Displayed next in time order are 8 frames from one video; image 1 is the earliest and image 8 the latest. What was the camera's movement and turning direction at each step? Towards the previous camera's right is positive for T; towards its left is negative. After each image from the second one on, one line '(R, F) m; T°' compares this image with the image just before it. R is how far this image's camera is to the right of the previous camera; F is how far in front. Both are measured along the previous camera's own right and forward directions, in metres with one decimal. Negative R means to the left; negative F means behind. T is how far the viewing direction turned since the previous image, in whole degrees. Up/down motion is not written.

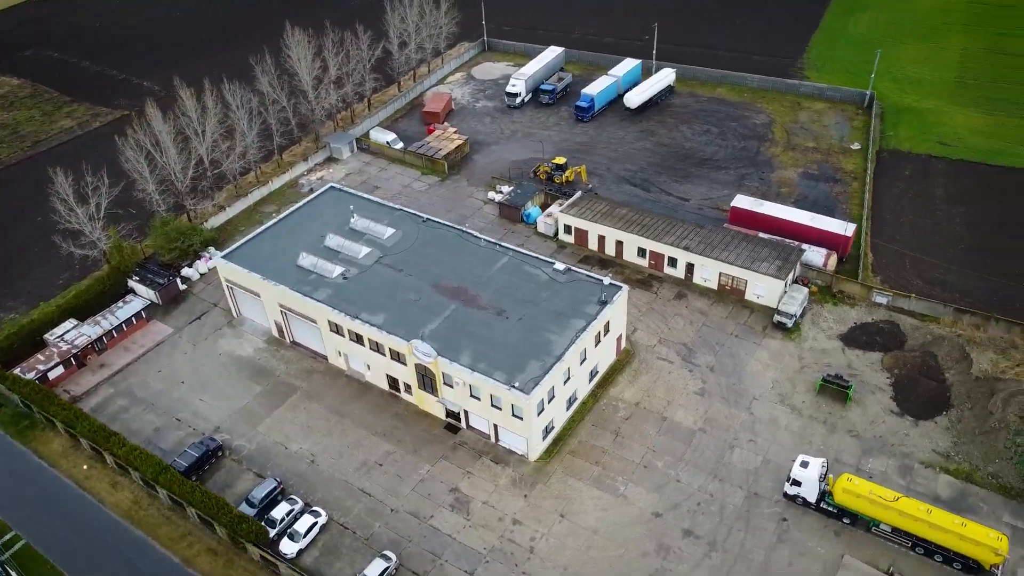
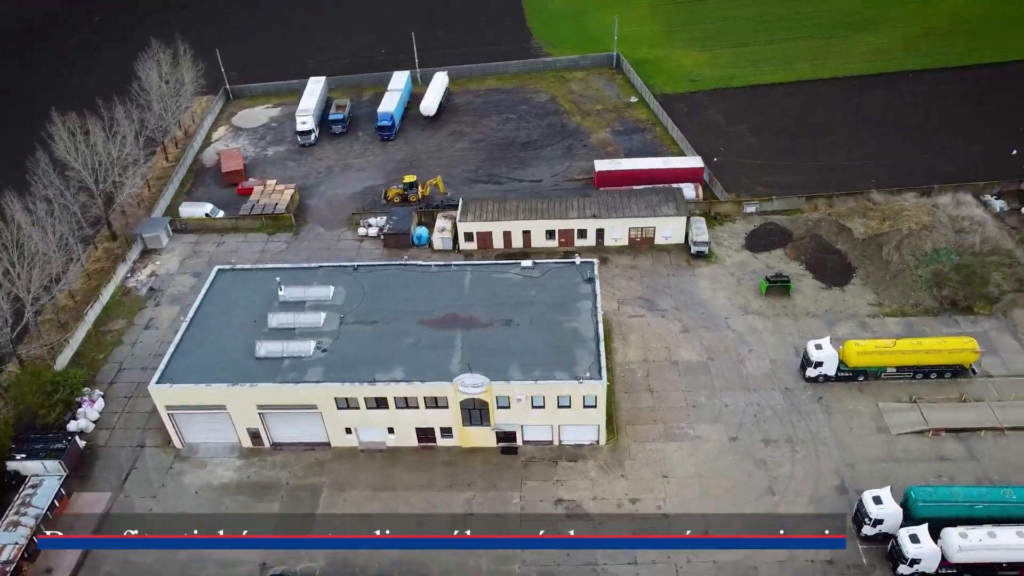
(-15.8, +3.8) m; +25°
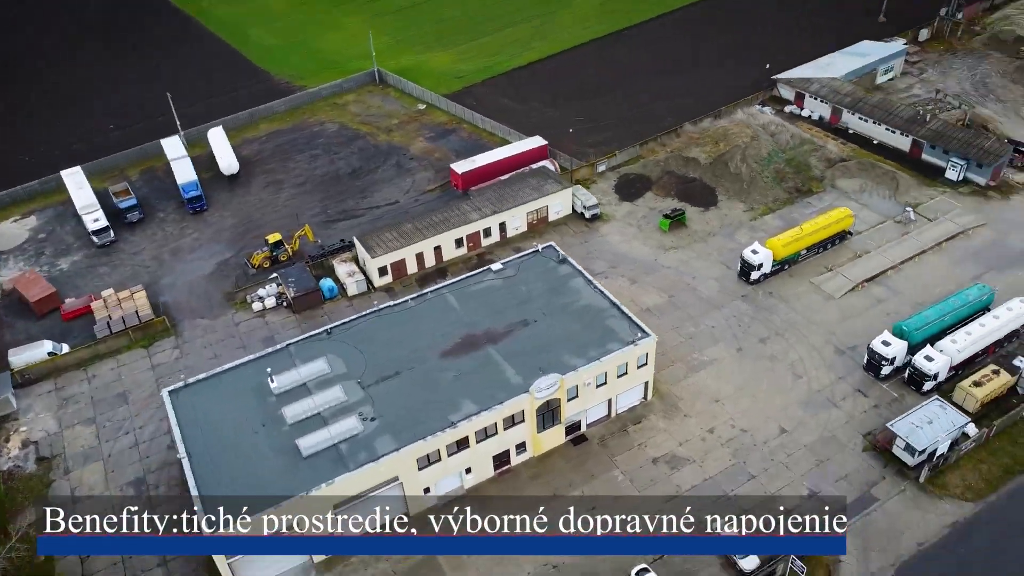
(-16.0, +3.8) m; +24°
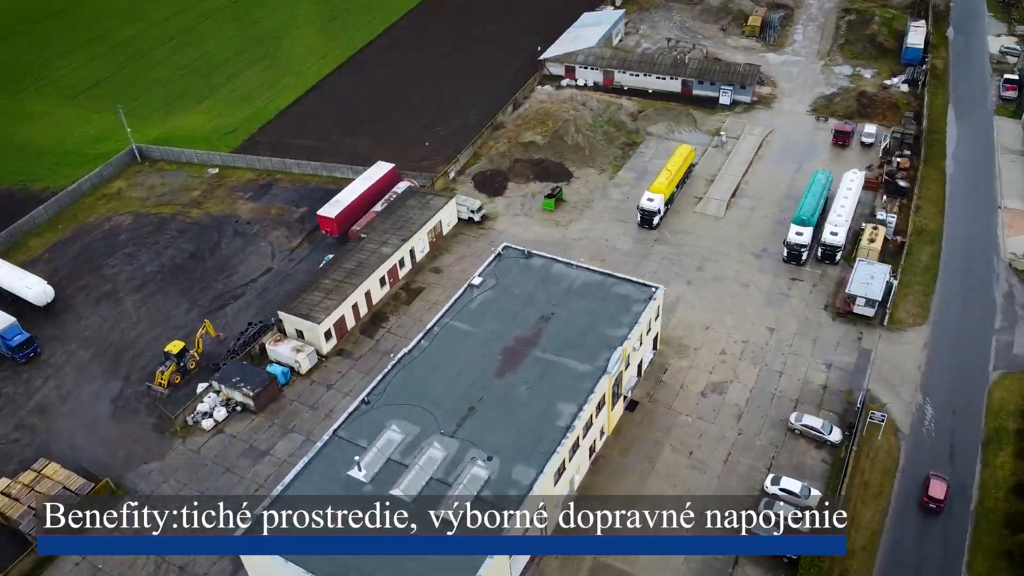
(-16.2, +3.8) m; +25°
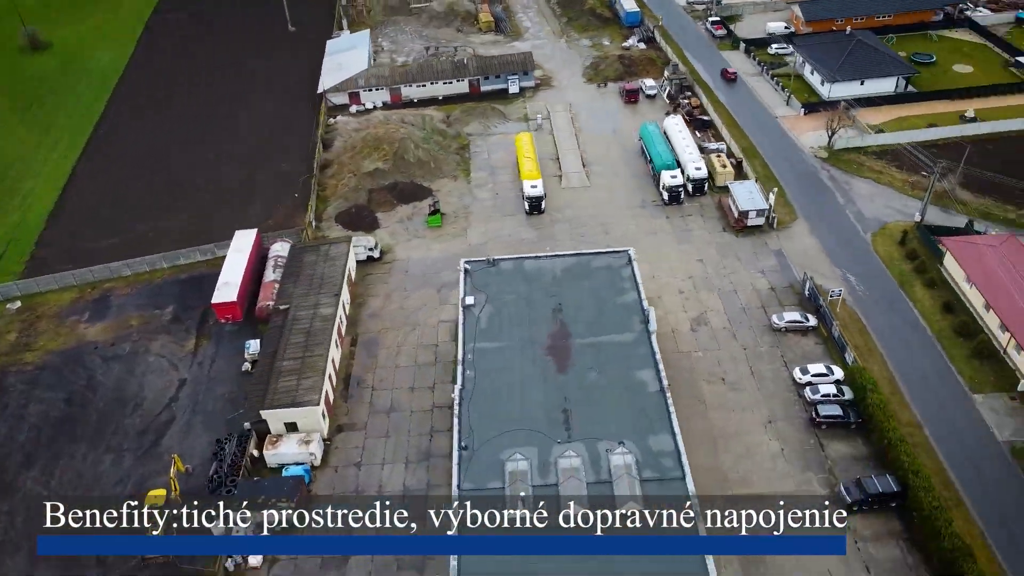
(-15.6, +3.7) m; +24°
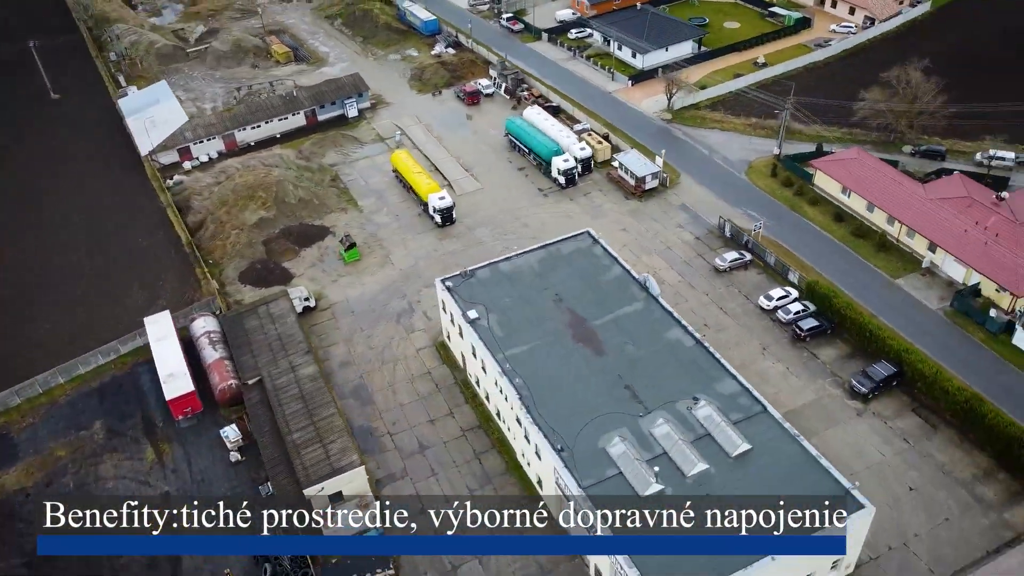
(-12.2, +2.3) m; +19°
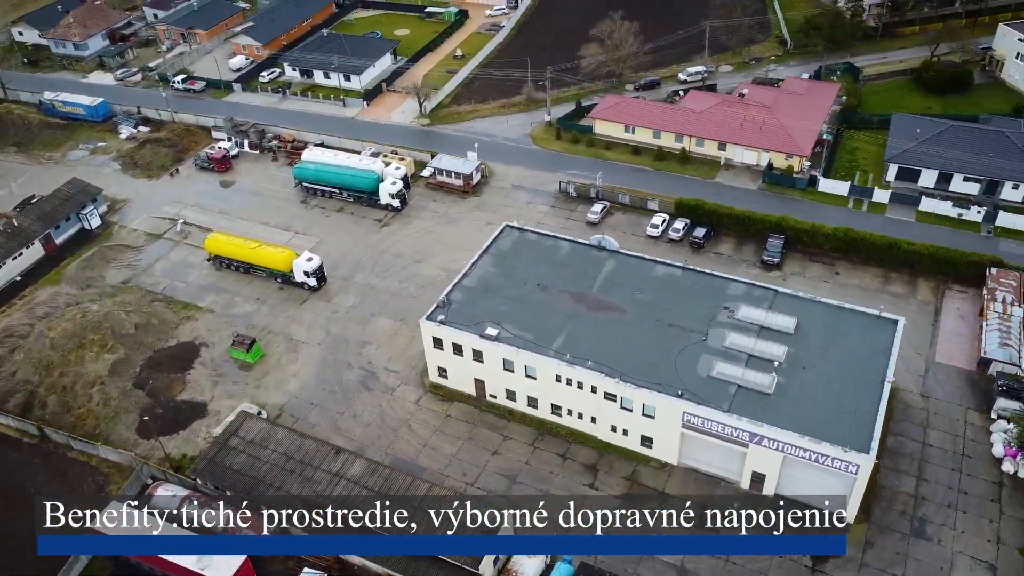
(-18.3, +5.1) m; +29°
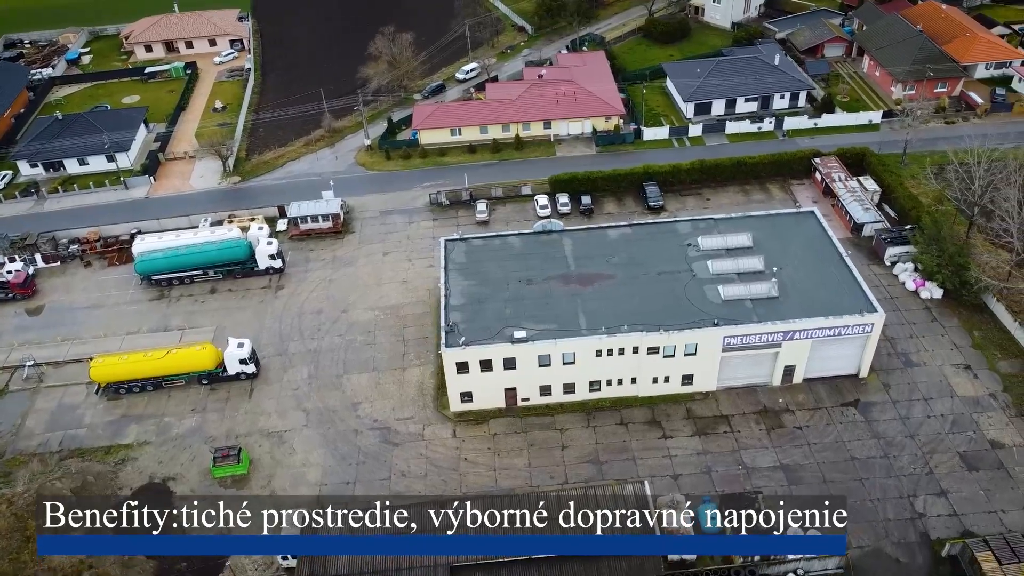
(-15.2, +3.4) m; +24°
